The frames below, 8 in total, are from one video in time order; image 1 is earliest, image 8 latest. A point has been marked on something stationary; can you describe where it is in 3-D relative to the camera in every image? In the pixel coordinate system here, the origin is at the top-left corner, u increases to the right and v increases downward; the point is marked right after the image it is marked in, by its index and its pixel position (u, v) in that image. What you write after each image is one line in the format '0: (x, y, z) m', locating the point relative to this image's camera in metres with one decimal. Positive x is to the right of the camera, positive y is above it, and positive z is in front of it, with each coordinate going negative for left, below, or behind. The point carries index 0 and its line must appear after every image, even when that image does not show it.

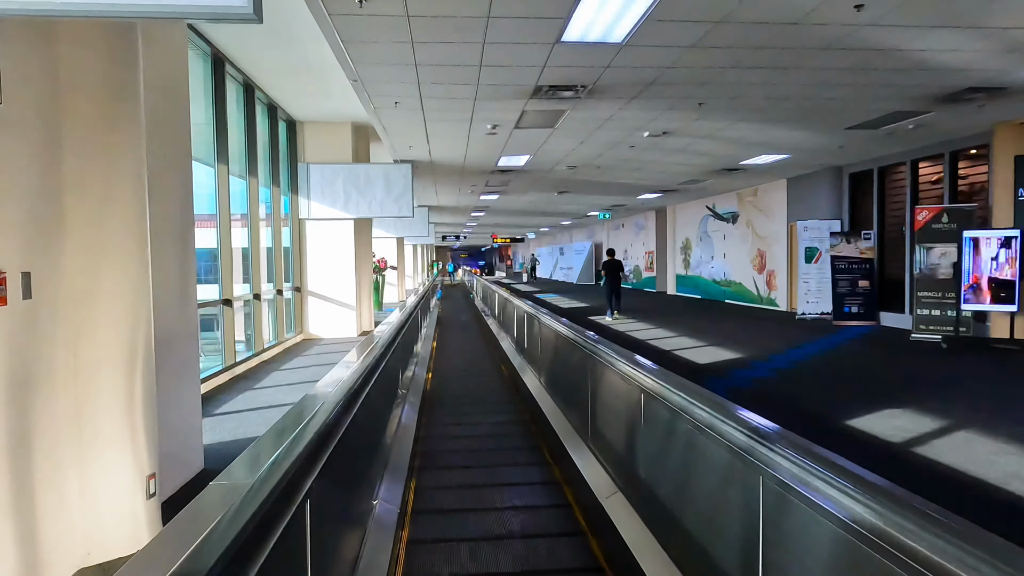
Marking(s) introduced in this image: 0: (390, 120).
0: (-1.5, +2.1, +7.4) m
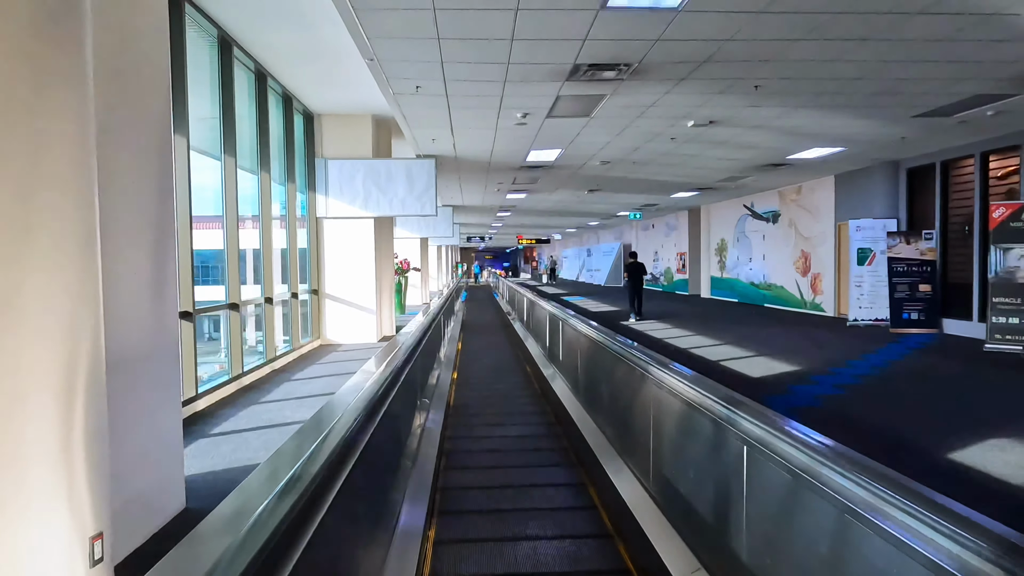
0: (-1.1, +2.0, +6.8) m
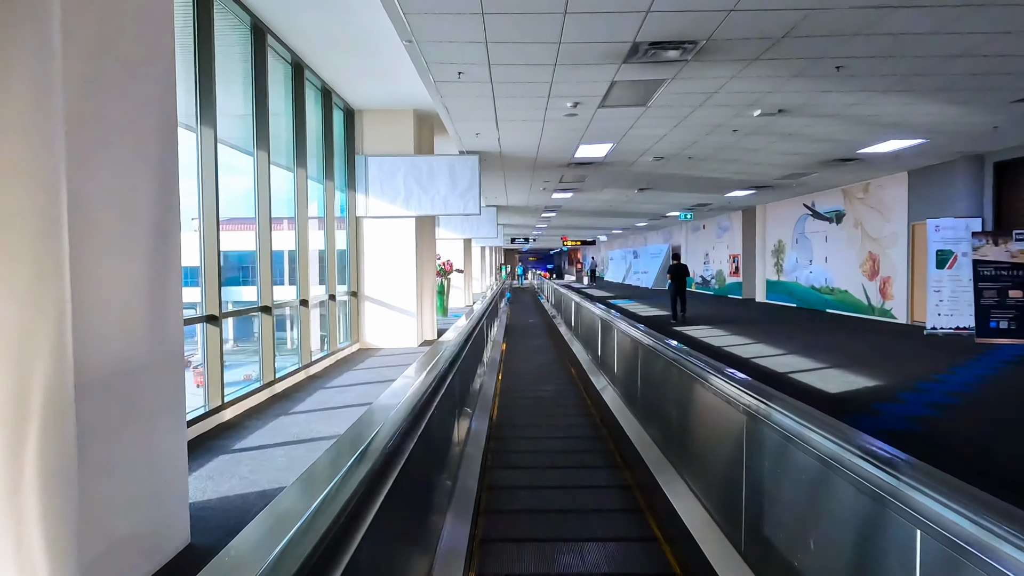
0: (-0.6, +2.0, +6.4) m
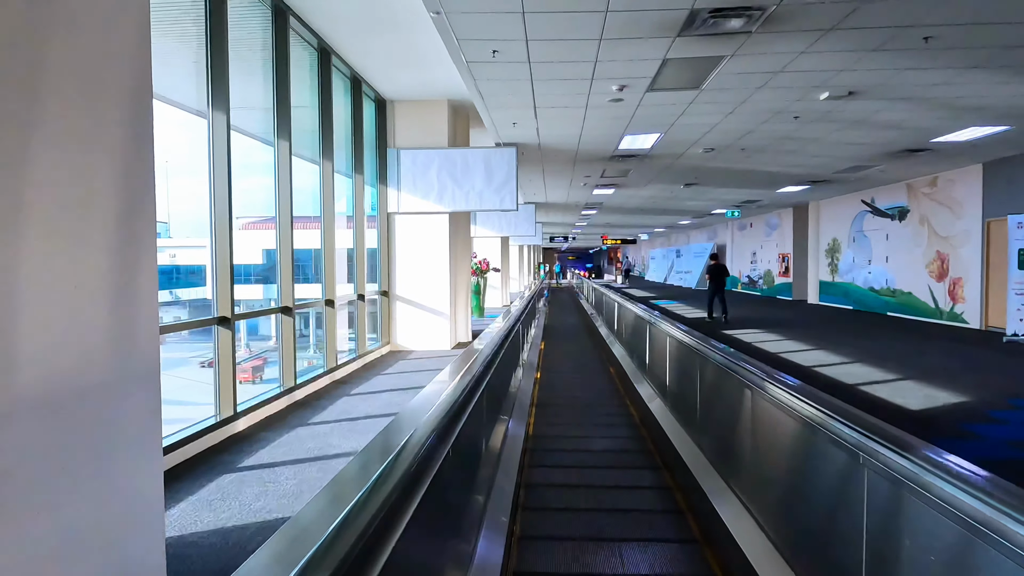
0: (-0.2, +2.0, +5.9) m
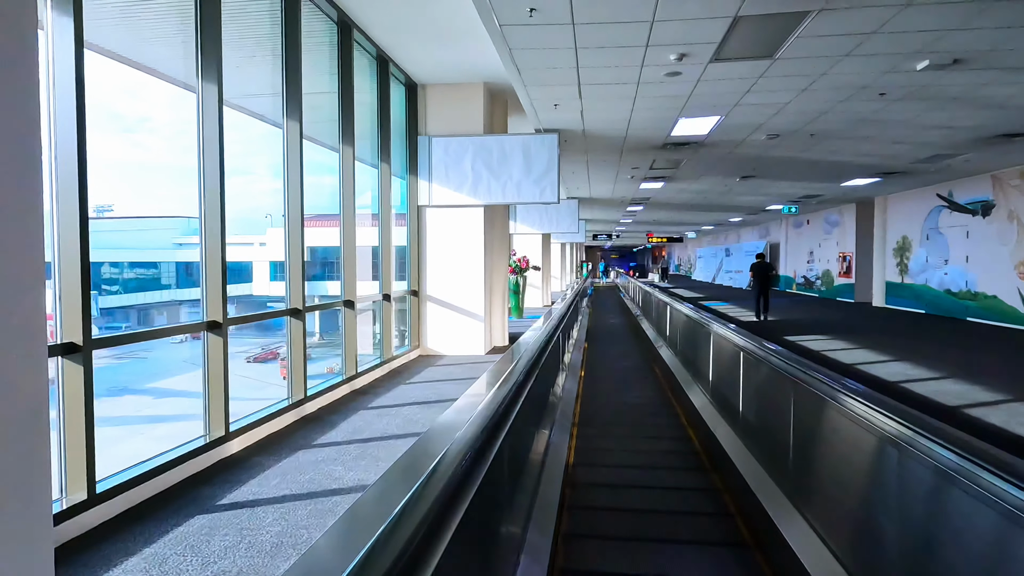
0: (+0.1, +2.0, +5.2) m
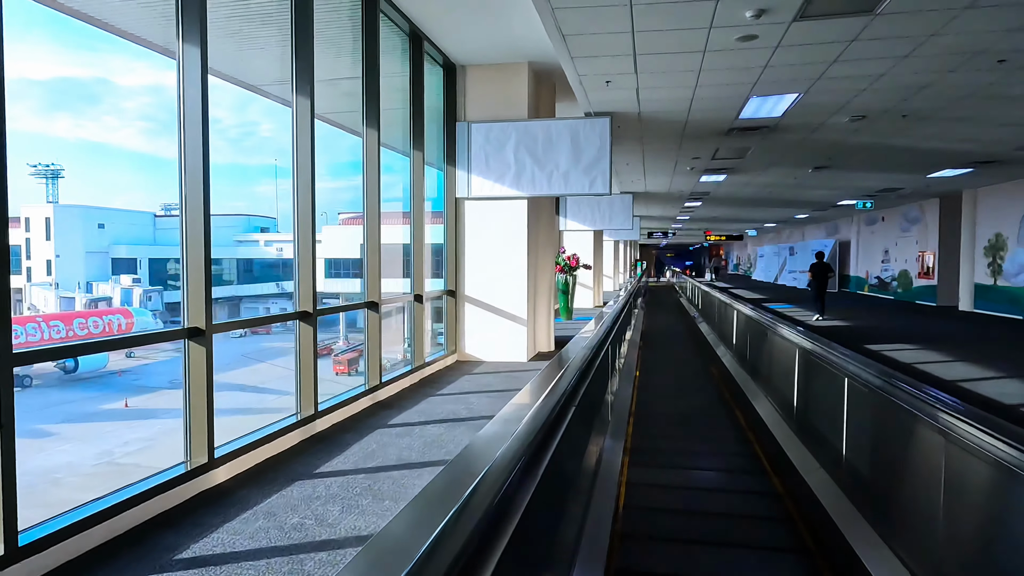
0: (+0.5, +2.0, +4.5) m
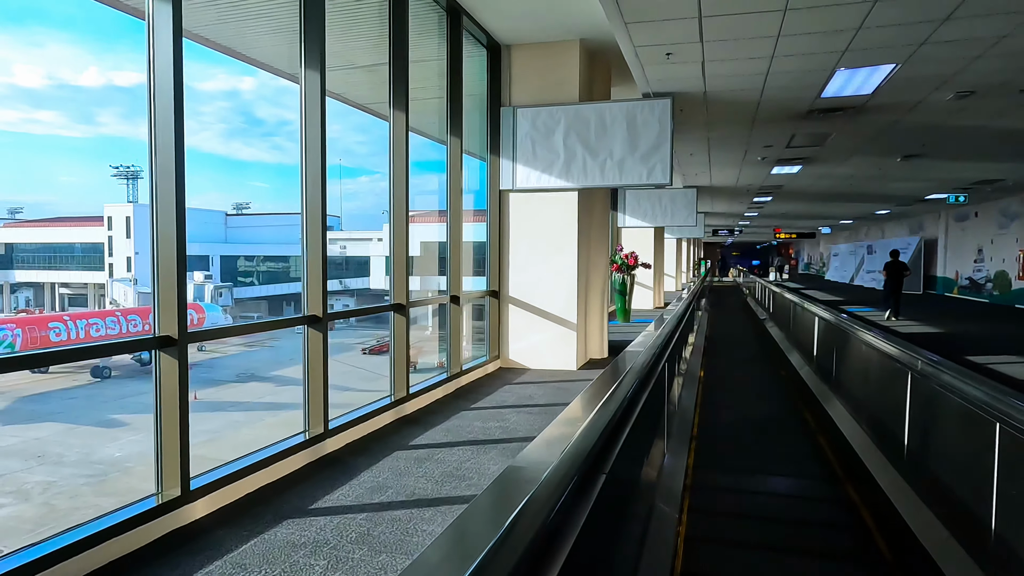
0: (+0.7, +2.0, +3.8) m
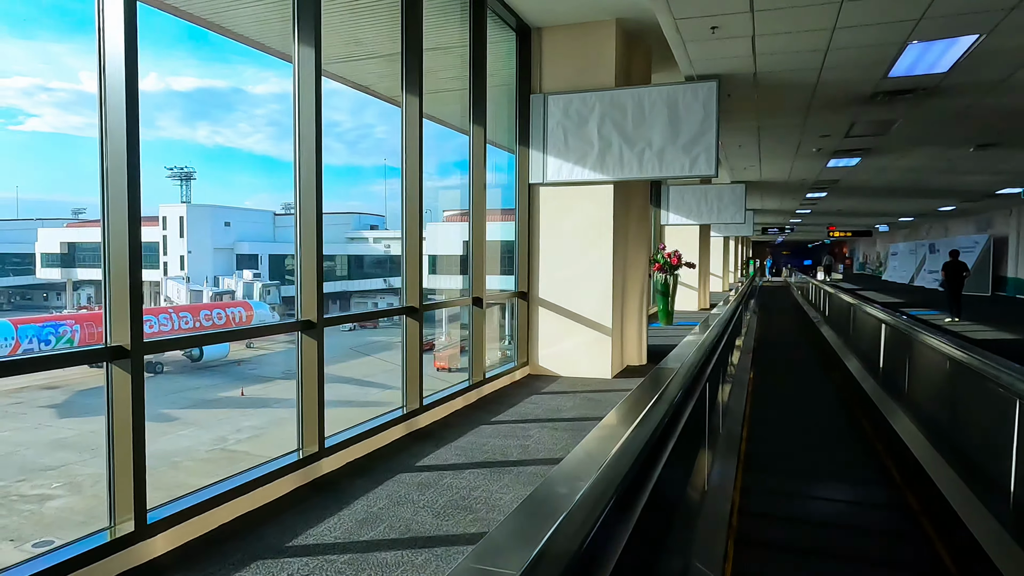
0: (+0.9, +2.0, +3.3) m
